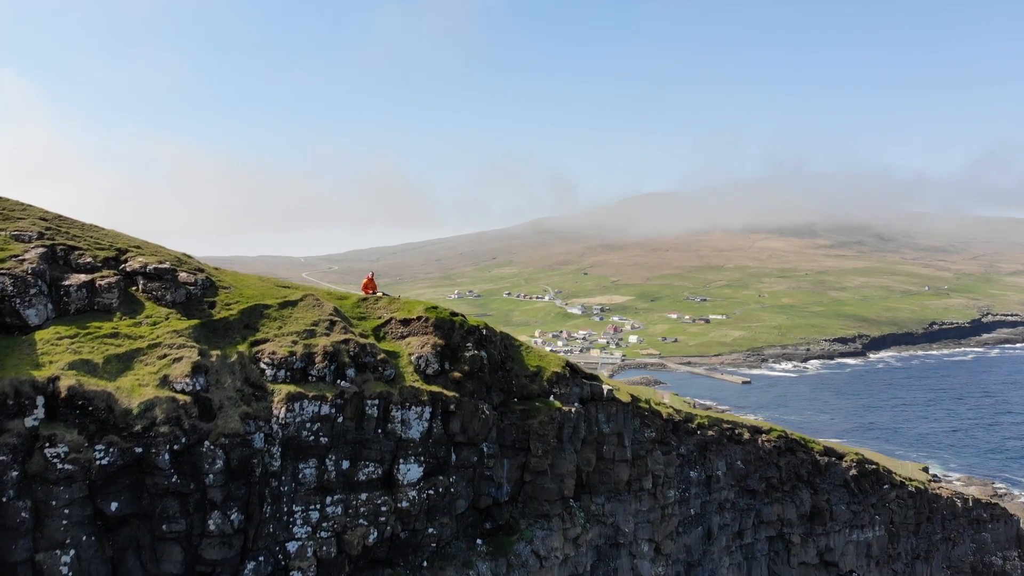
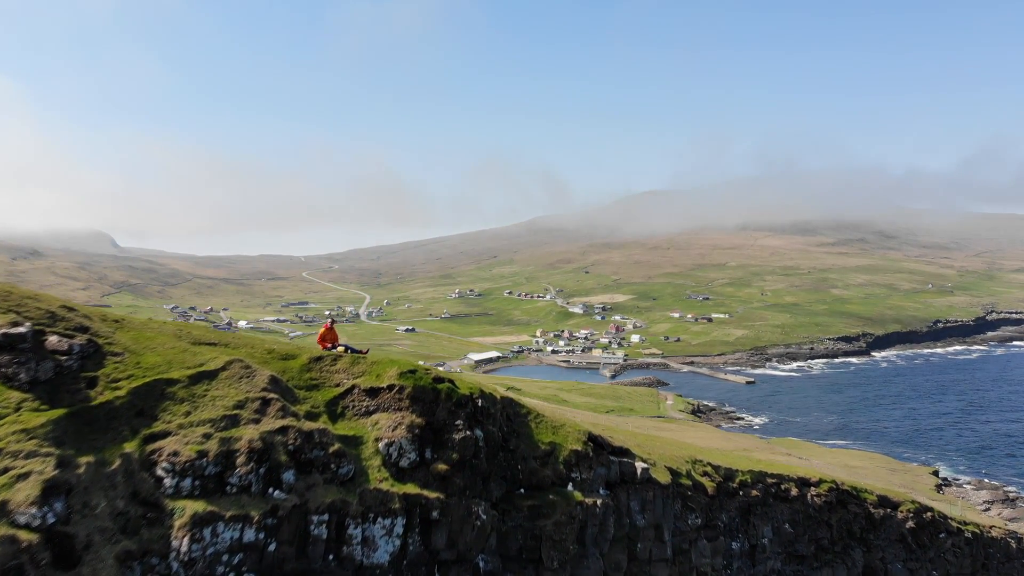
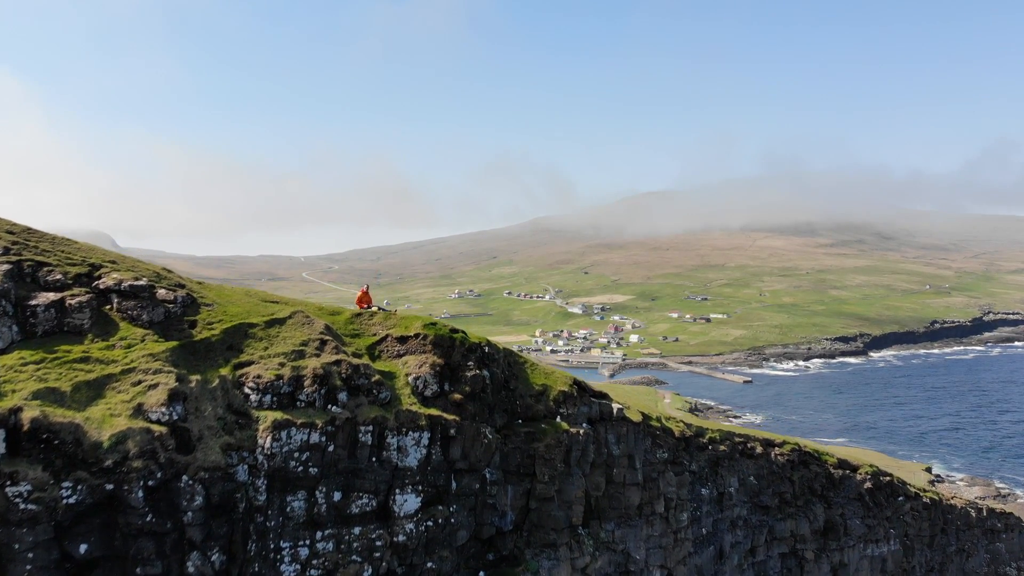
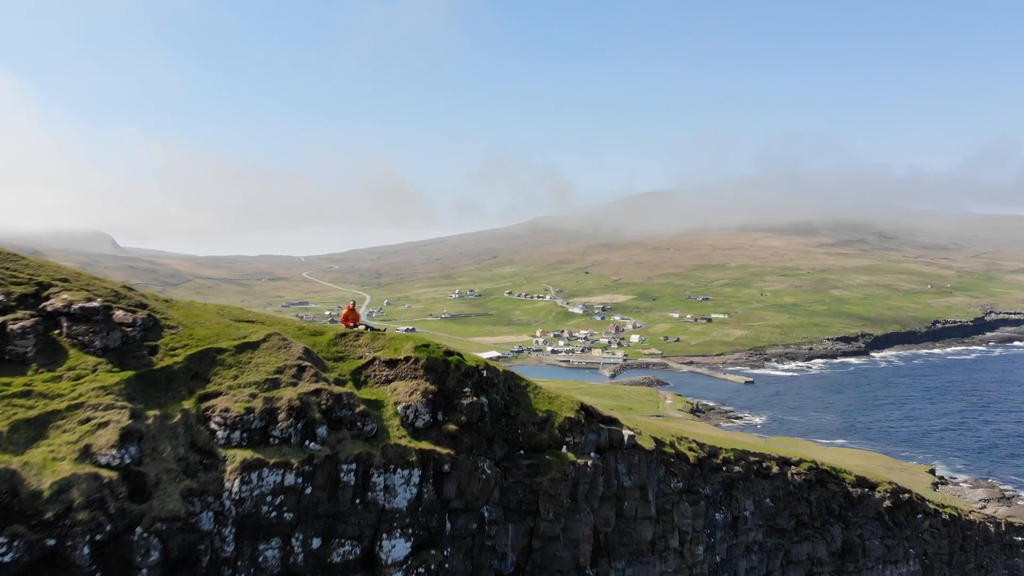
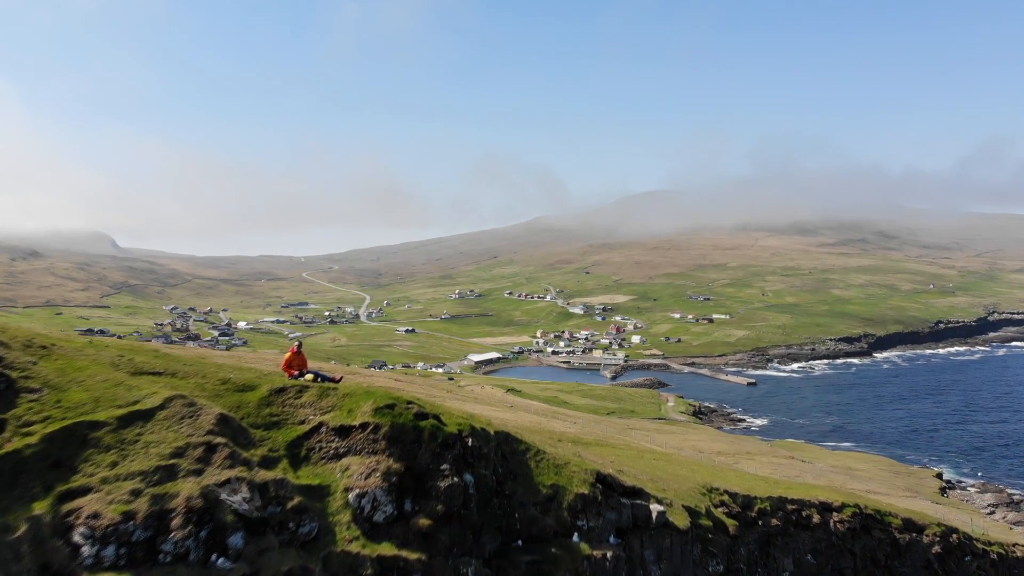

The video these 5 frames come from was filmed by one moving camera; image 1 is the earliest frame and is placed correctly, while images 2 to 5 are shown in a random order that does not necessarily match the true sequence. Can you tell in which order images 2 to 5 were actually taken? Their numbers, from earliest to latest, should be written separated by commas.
3, 4, 2, 5
